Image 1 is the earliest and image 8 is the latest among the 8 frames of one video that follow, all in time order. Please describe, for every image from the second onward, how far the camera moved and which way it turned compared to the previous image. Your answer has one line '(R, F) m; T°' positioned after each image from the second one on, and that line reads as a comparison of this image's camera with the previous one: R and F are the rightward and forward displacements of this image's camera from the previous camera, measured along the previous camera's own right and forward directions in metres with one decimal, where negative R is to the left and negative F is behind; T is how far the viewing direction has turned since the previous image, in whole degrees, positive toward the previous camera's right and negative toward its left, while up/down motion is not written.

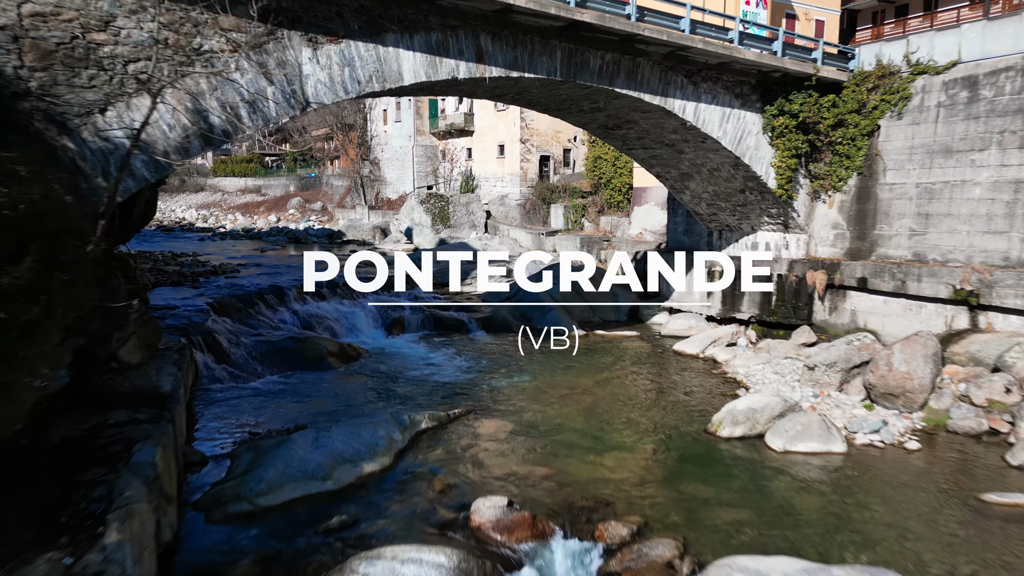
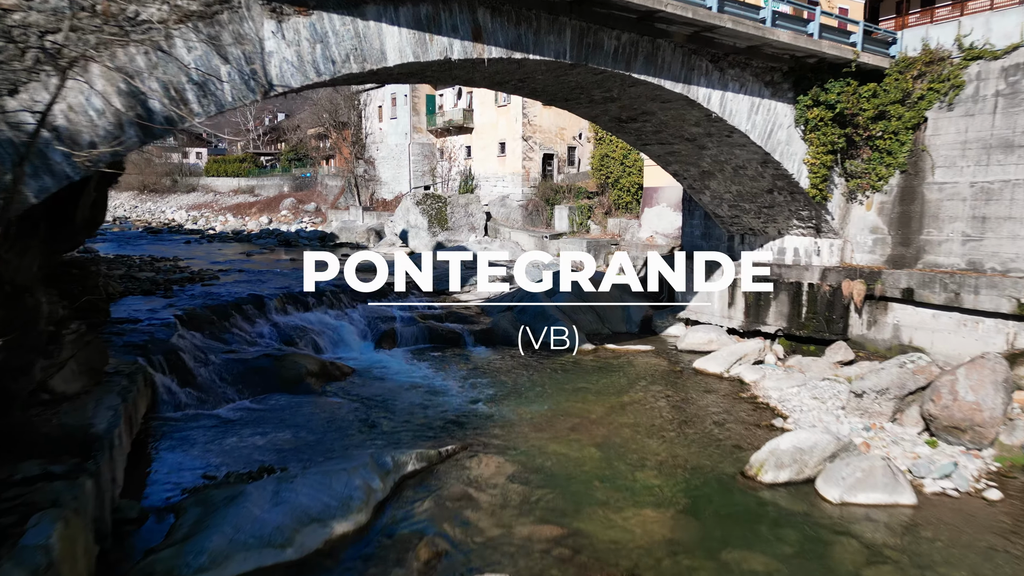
(0.0, +1.2) m; 0°
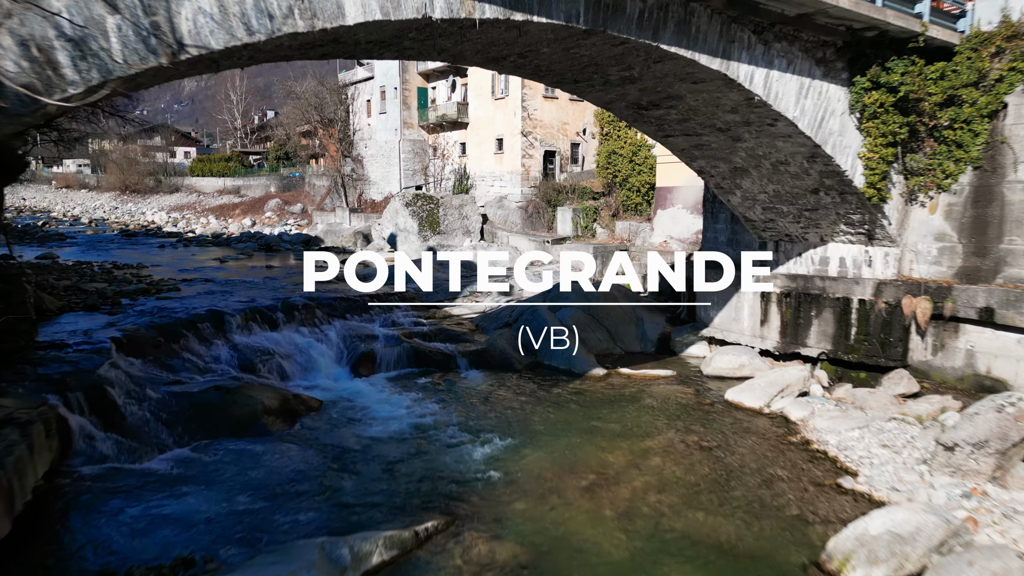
(0.0, +1.7) m; 0°
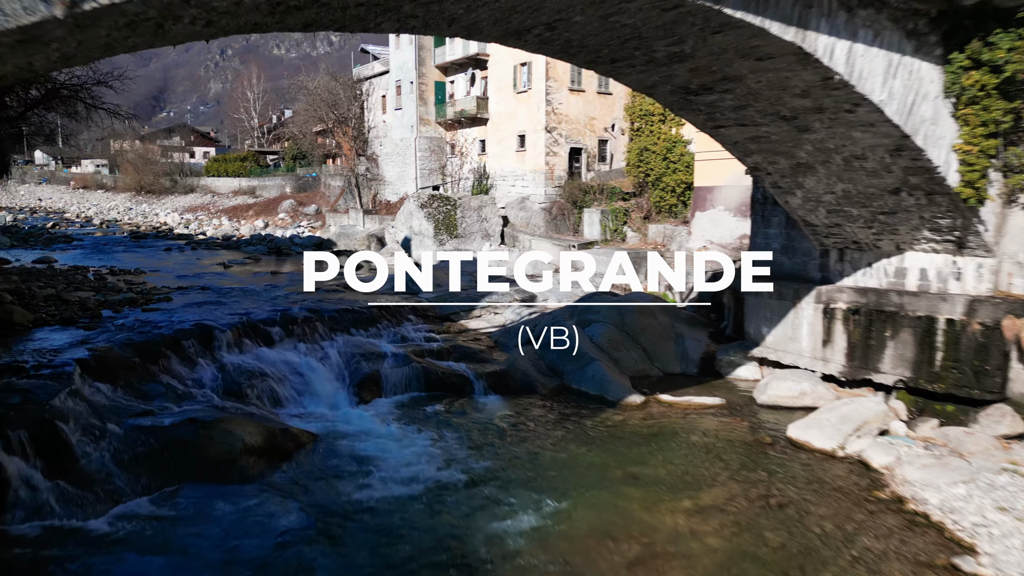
(0.0, +1.3) m; -2°
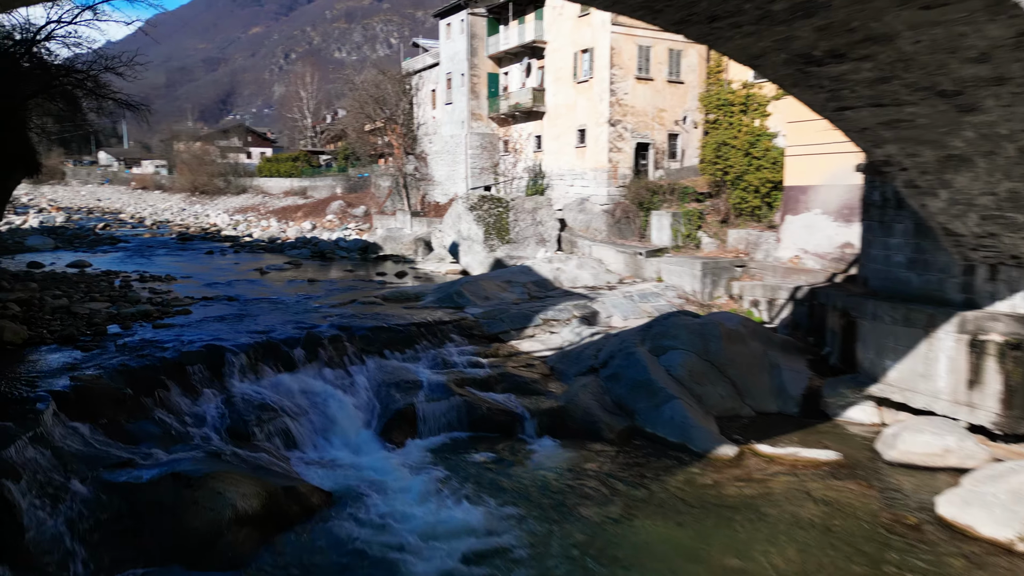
(-0.1, +1.6) m; -4°
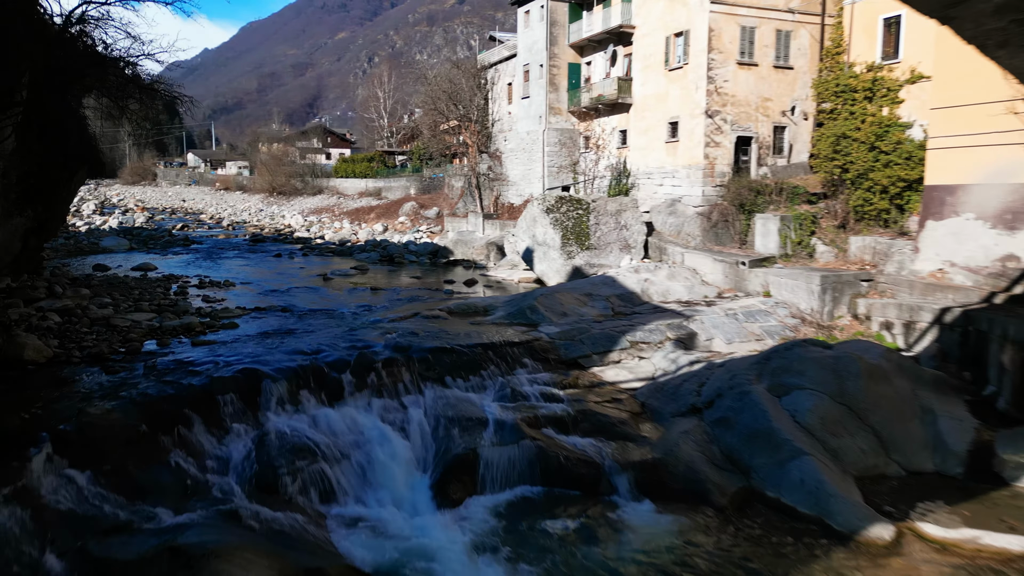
(-0.1, +1.5) m; -6°
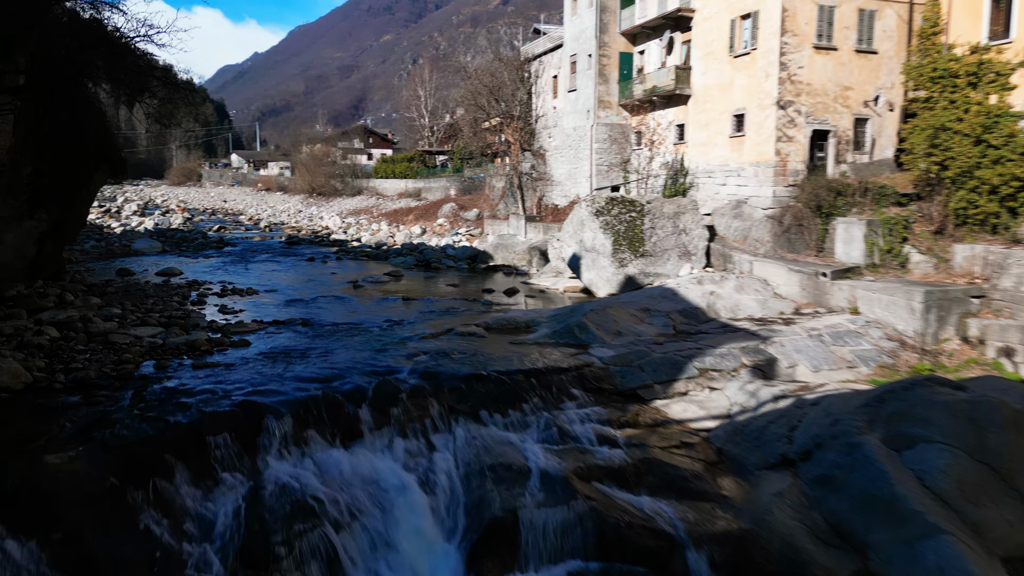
(-0.1, +1.3) m; -3°
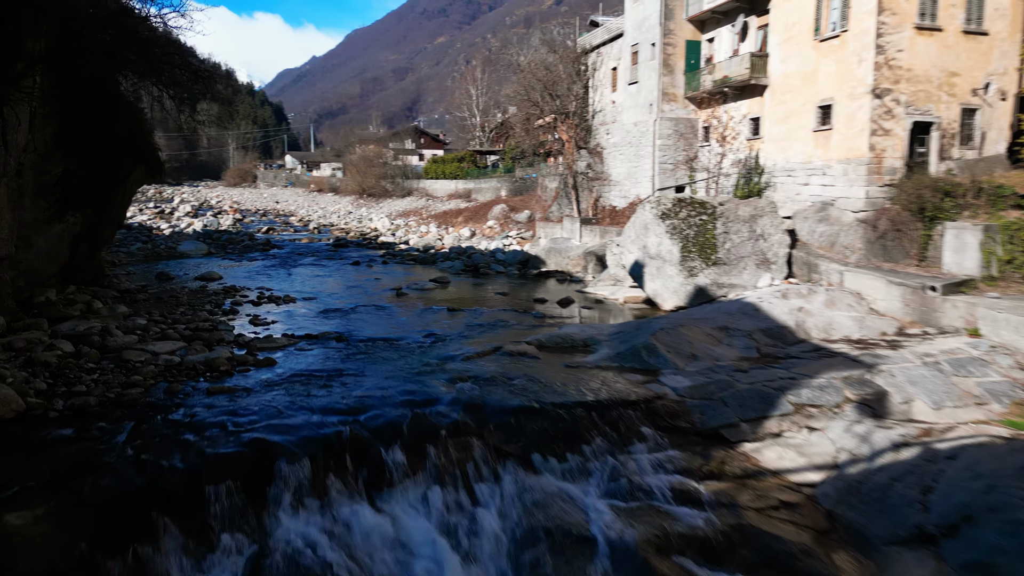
(-0.1, +1.1) m; -4°
